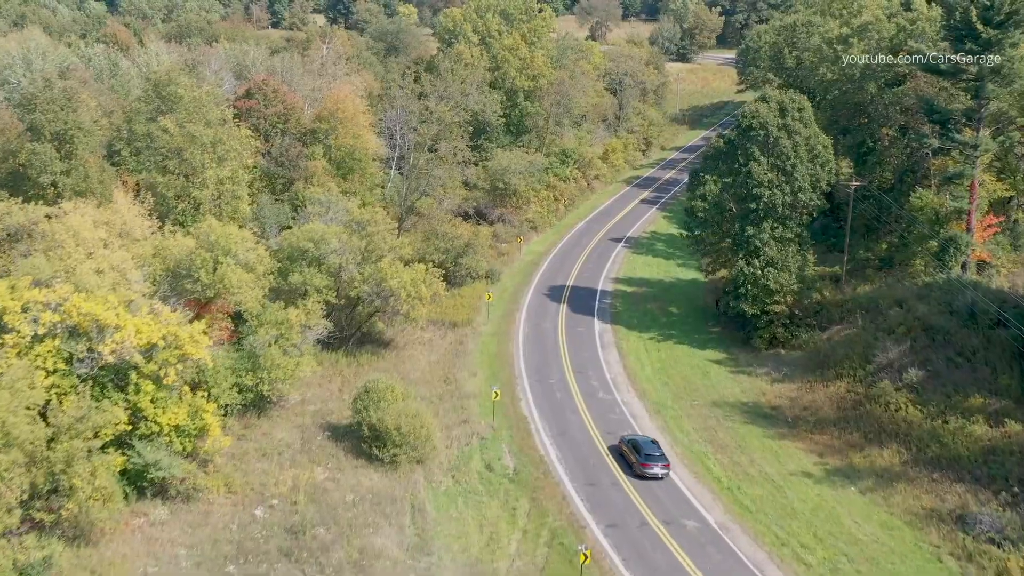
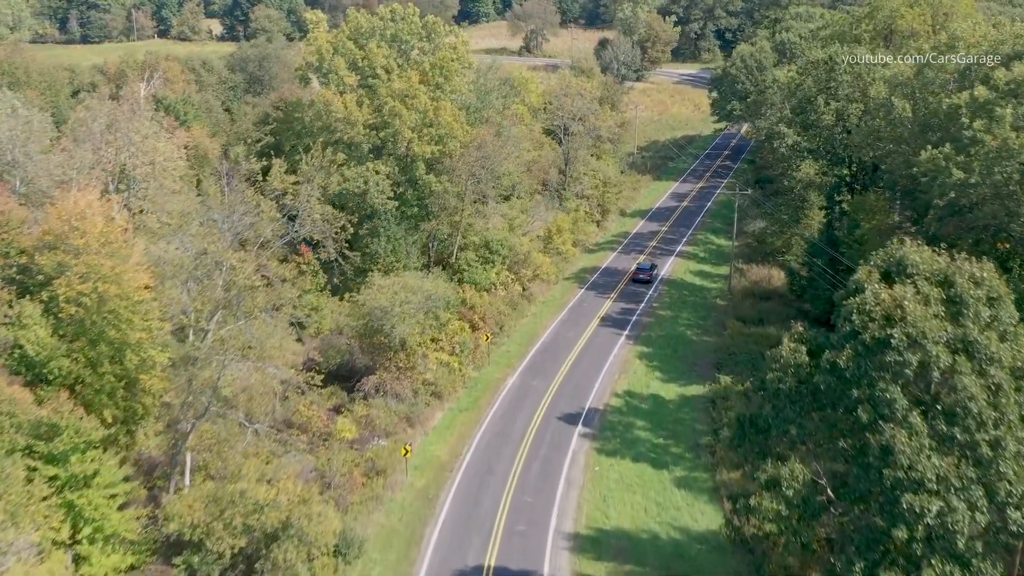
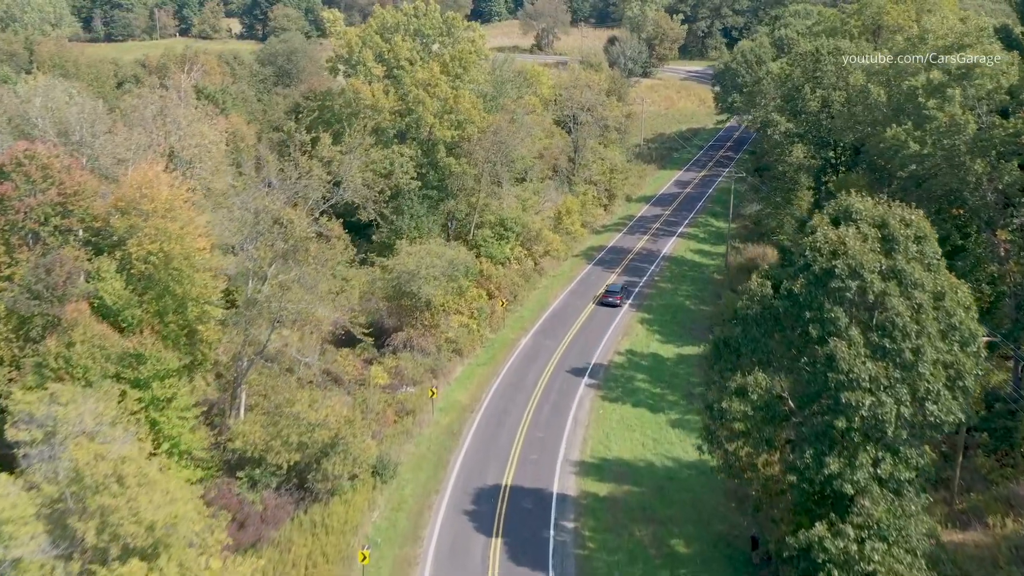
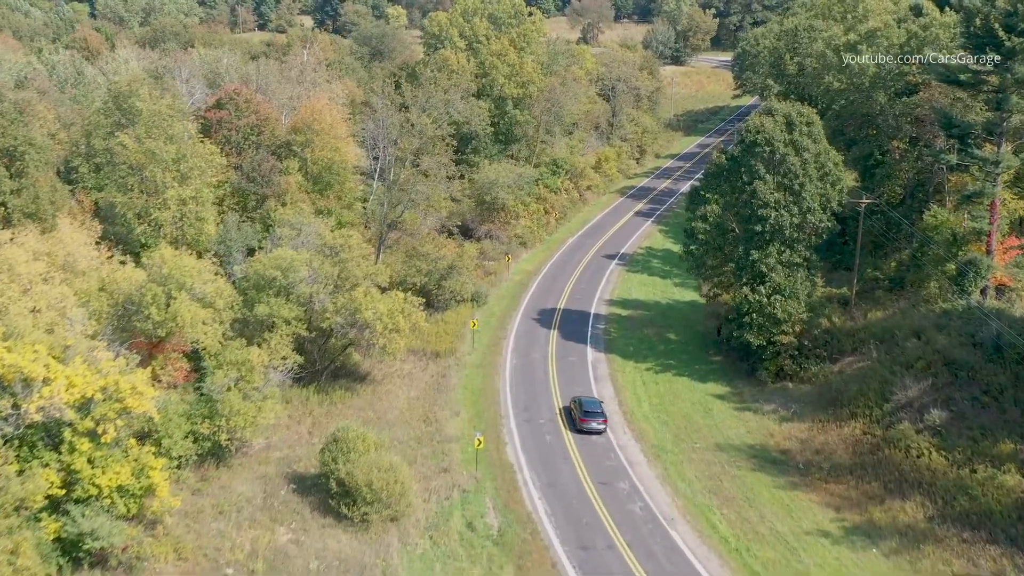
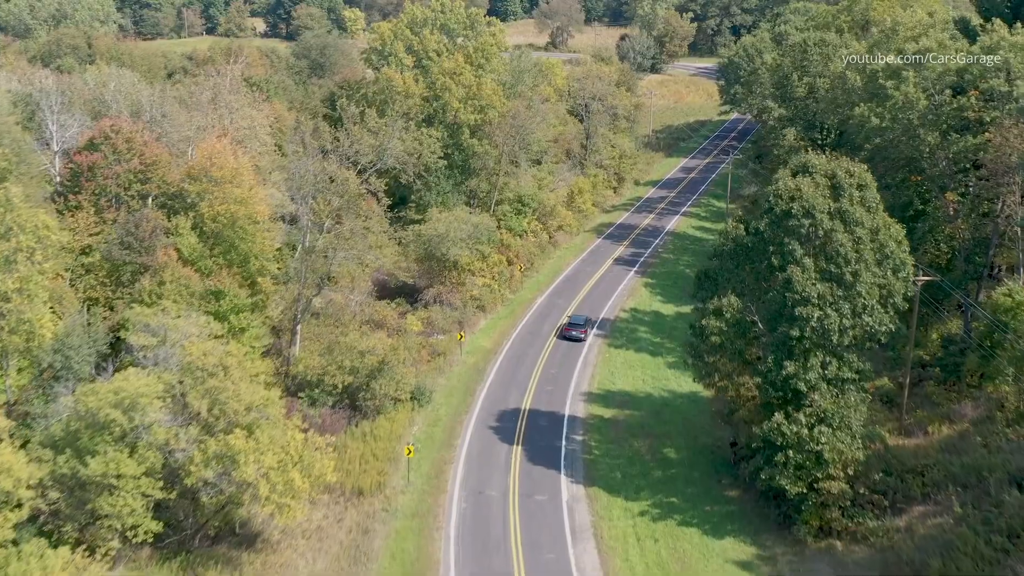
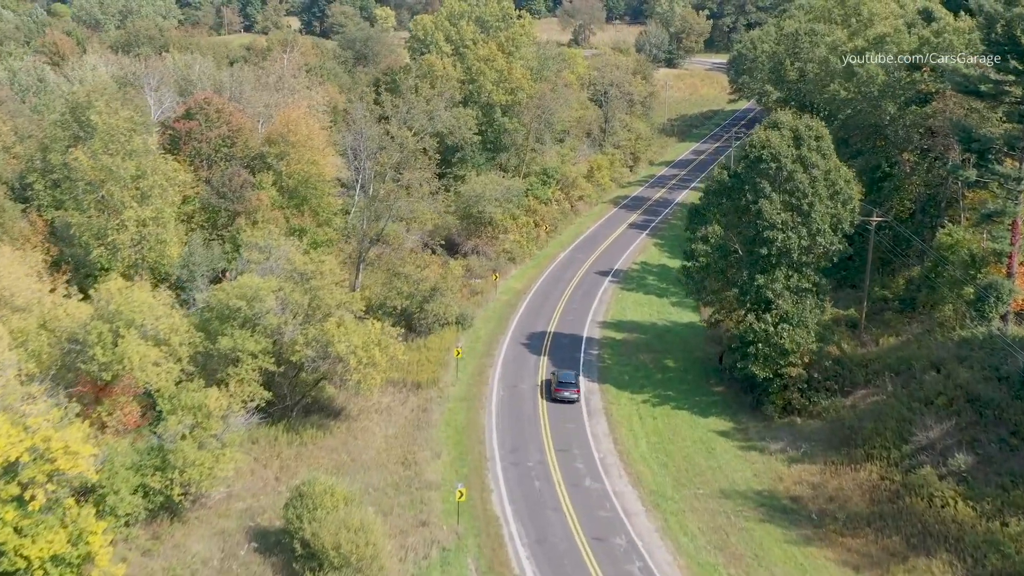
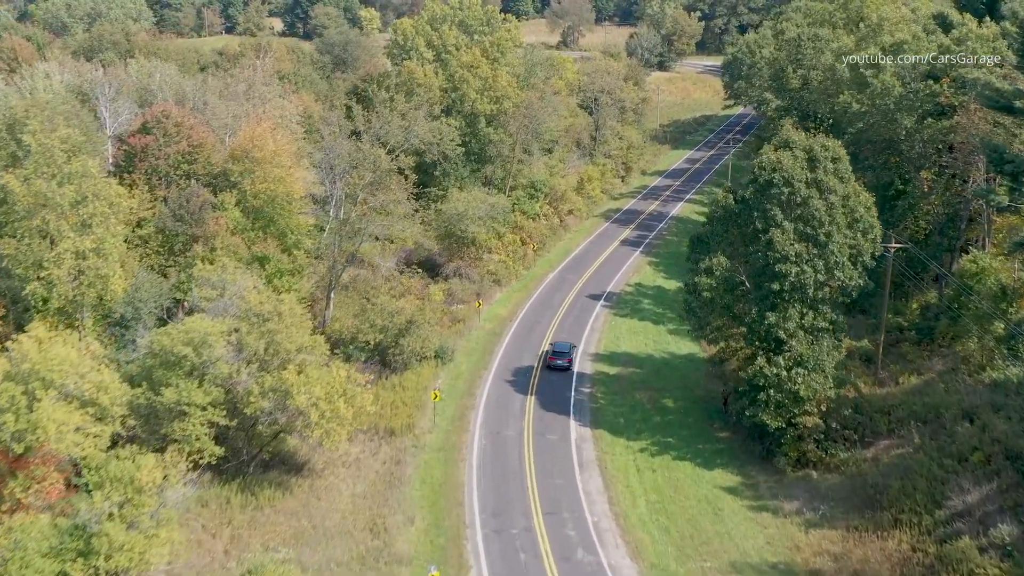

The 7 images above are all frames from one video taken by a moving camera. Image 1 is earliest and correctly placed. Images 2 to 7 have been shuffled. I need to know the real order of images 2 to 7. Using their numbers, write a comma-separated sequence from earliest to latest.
4, 6, 7, 5, 3, 2
